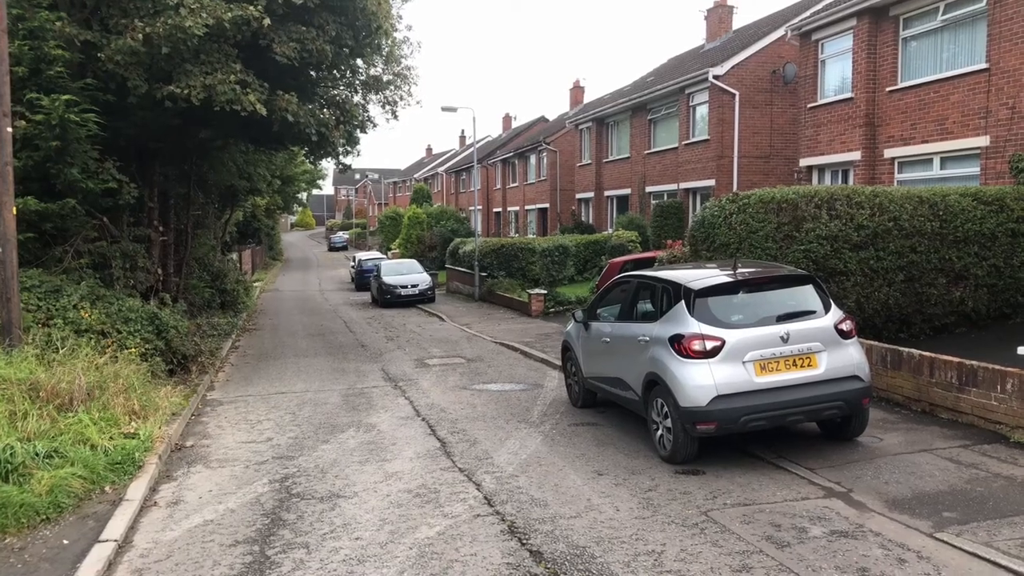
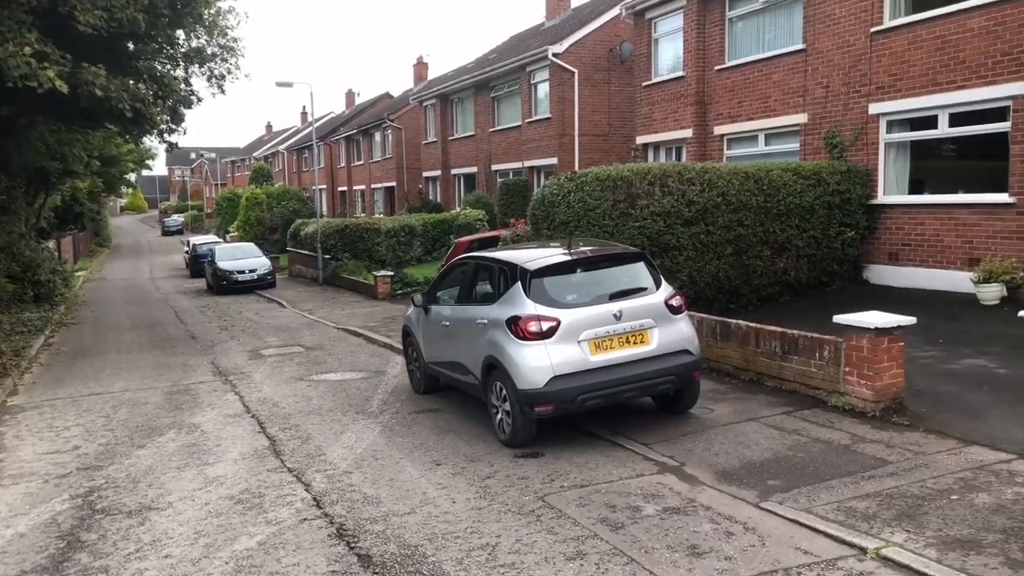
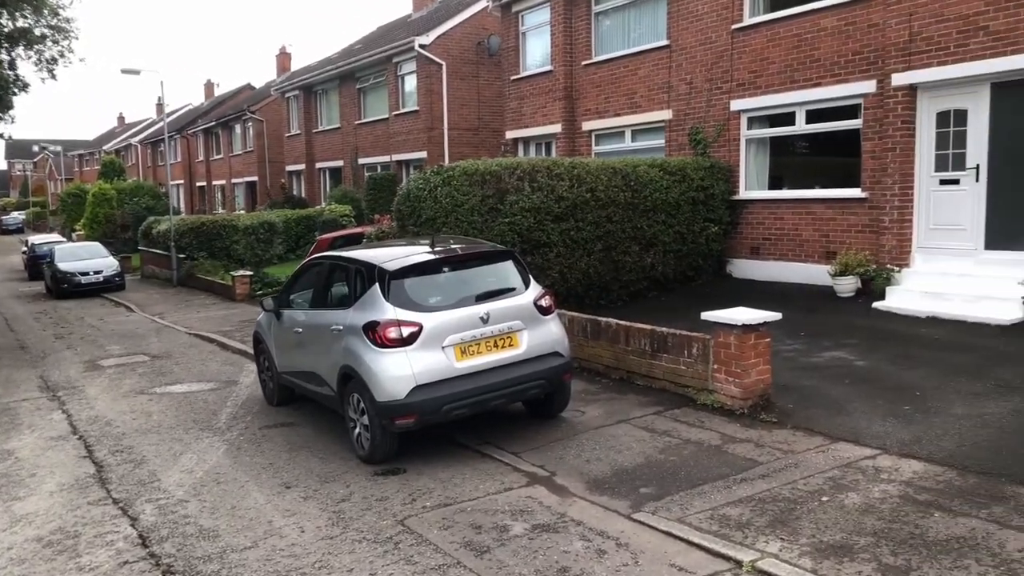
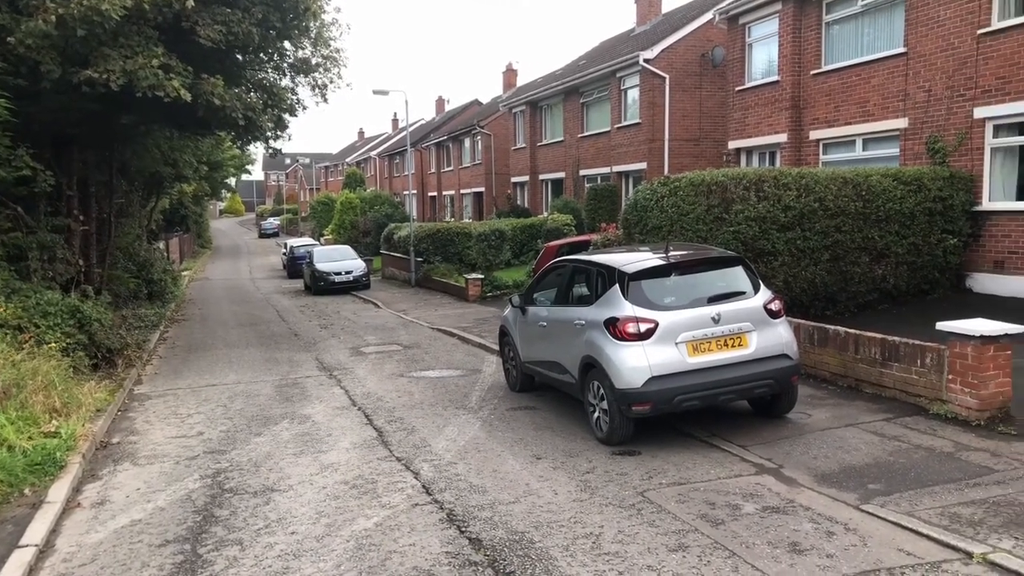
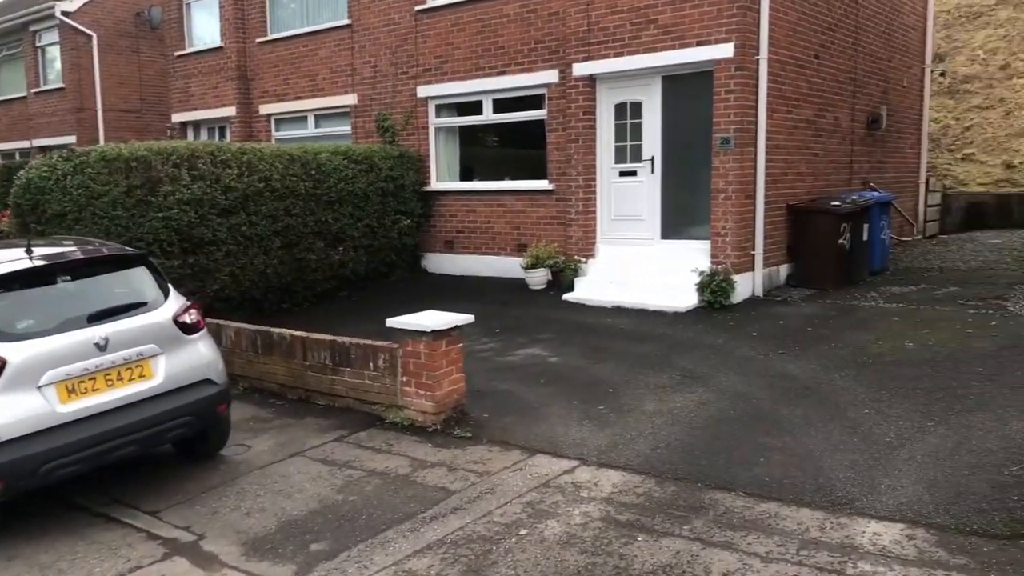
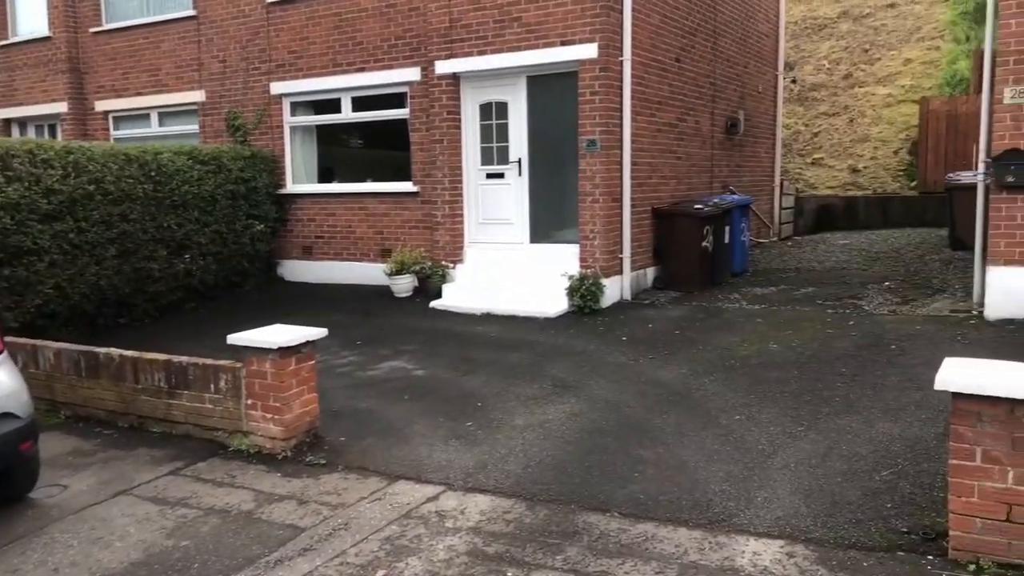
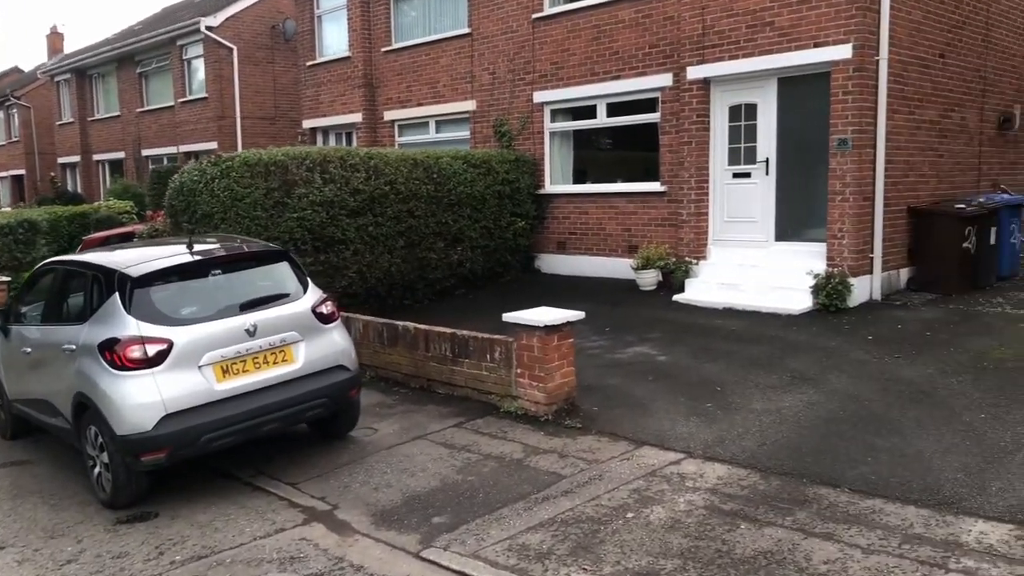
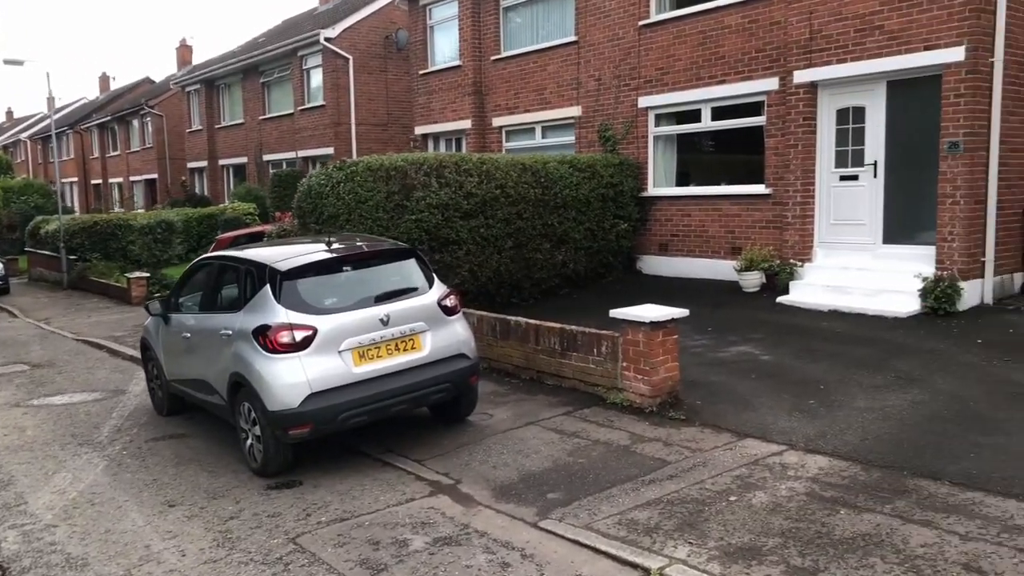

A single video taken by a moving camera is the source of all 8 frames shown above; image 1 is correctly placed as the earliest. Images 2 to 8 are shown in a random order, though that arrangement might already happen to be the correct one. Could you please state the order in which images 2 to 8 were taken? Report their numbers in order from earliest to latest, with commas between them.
4, 2, 3, 8, 7, 5, 6
